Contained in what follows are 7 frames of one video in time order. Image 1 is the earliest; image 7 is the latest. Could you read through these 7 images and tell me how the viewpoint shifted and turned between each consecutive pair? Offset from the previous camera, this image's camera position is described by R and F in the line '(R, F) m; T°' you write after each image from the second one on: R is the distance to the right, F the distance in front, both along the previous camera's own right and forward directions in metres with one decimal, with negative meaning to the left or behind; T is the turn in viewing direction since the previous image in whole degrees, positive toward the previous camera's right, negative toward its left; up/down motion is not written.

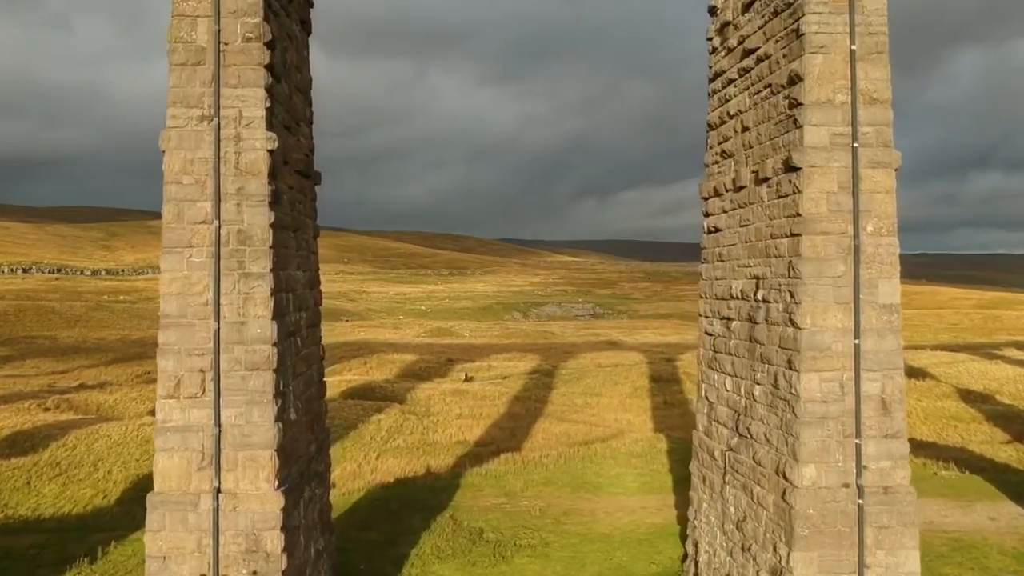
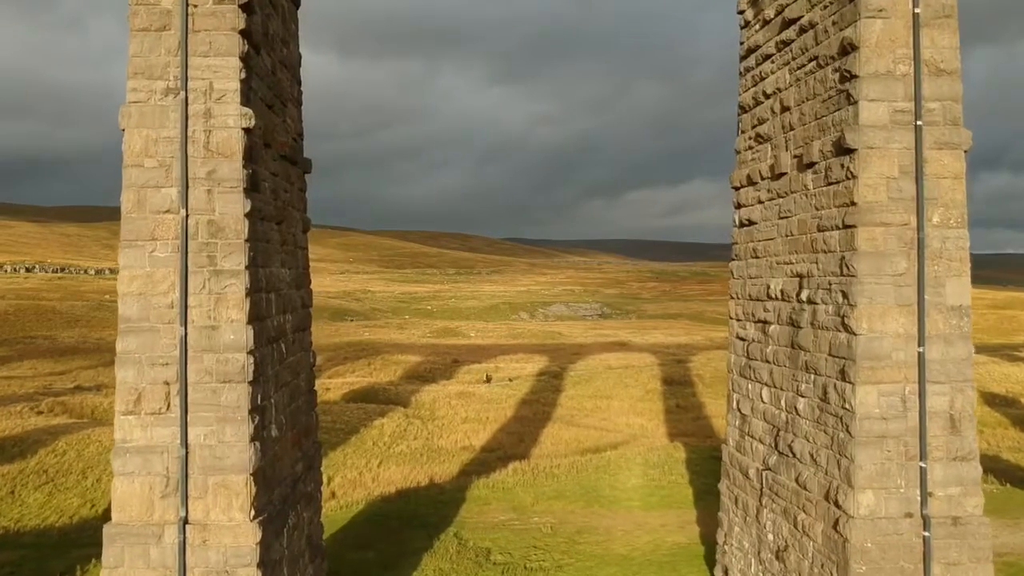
(0.0, +1.0) m; 0°
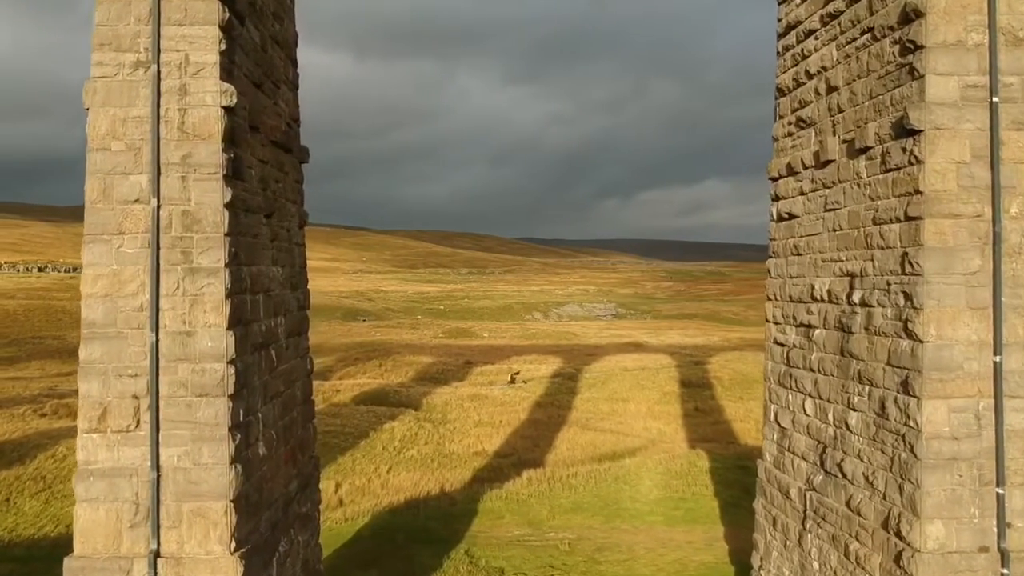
(0.0, +0.8) m; -1°
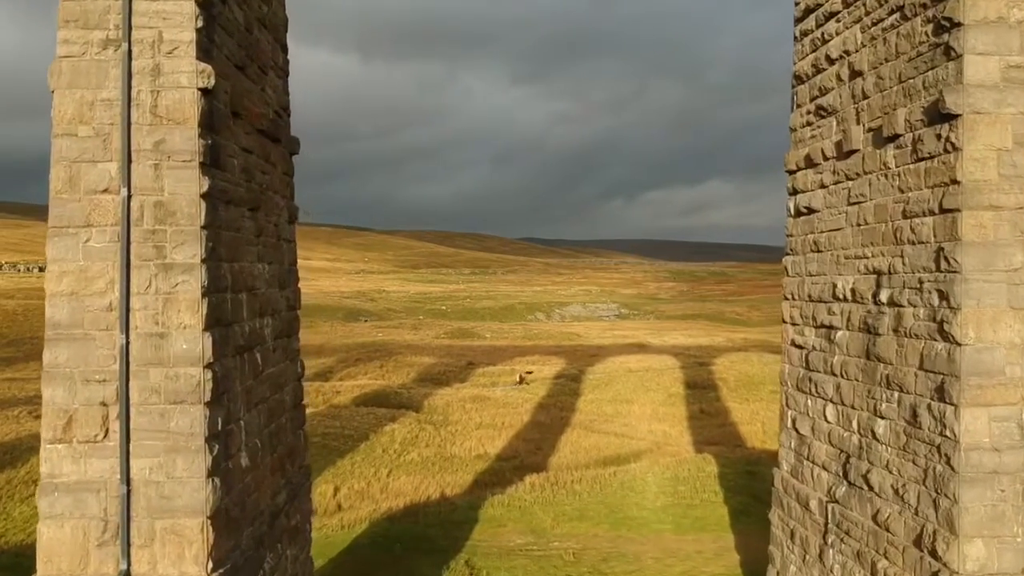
(0.0, +0.5) m; 0°
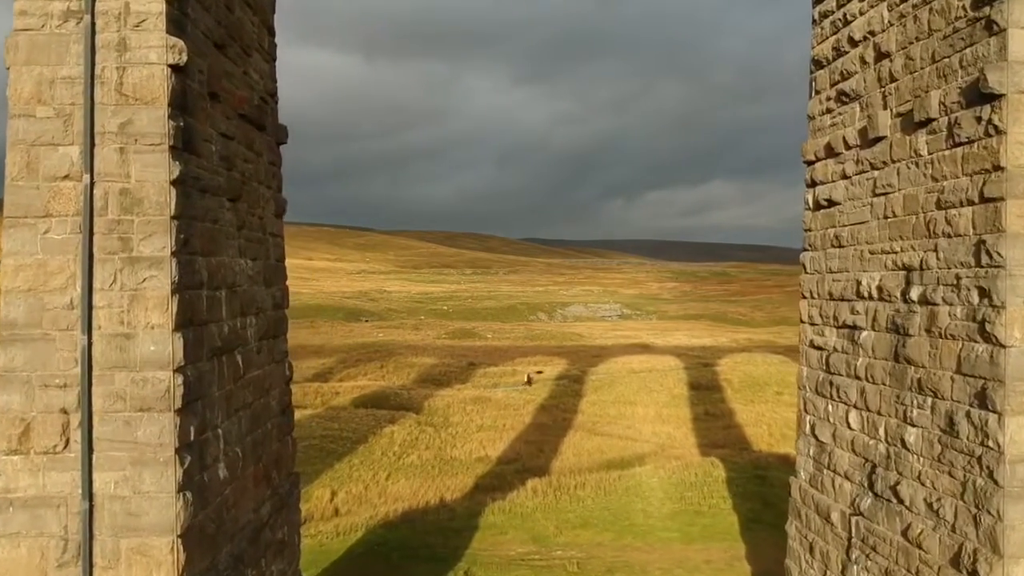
(0.0, +0.5) m; 0°
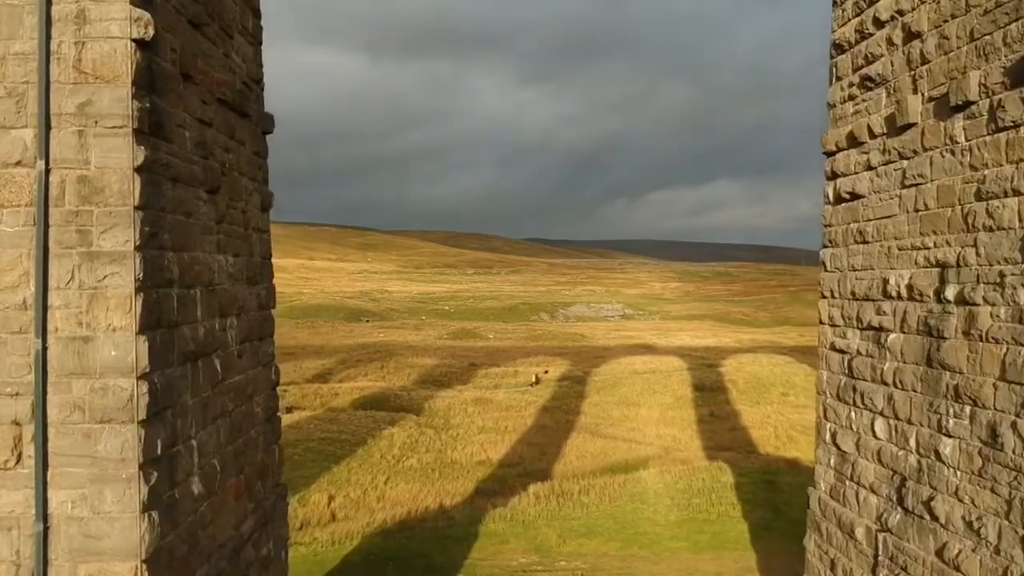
(0.0, +0.5) m; 0°
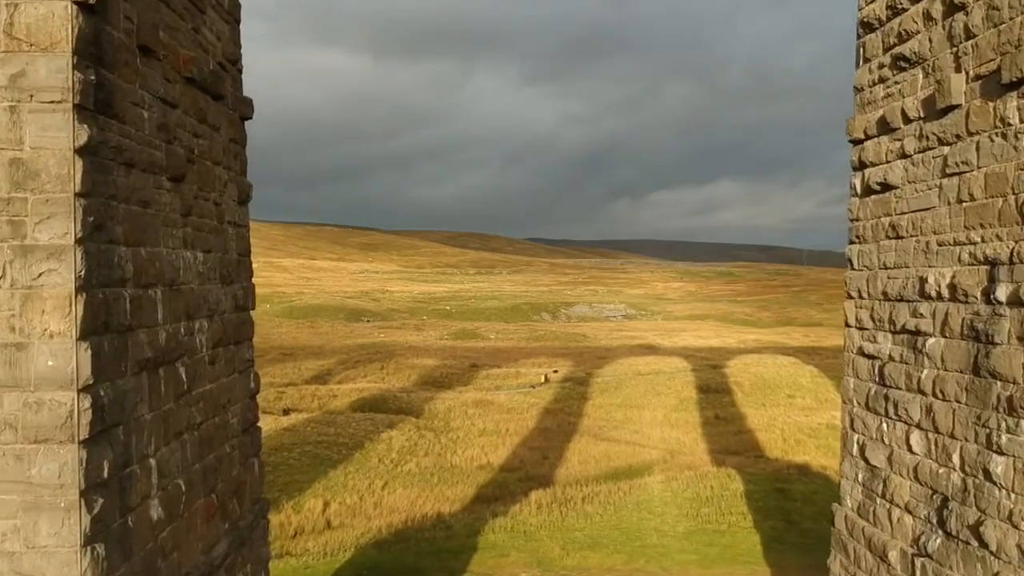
(0.0, +0.6) m; 0°
